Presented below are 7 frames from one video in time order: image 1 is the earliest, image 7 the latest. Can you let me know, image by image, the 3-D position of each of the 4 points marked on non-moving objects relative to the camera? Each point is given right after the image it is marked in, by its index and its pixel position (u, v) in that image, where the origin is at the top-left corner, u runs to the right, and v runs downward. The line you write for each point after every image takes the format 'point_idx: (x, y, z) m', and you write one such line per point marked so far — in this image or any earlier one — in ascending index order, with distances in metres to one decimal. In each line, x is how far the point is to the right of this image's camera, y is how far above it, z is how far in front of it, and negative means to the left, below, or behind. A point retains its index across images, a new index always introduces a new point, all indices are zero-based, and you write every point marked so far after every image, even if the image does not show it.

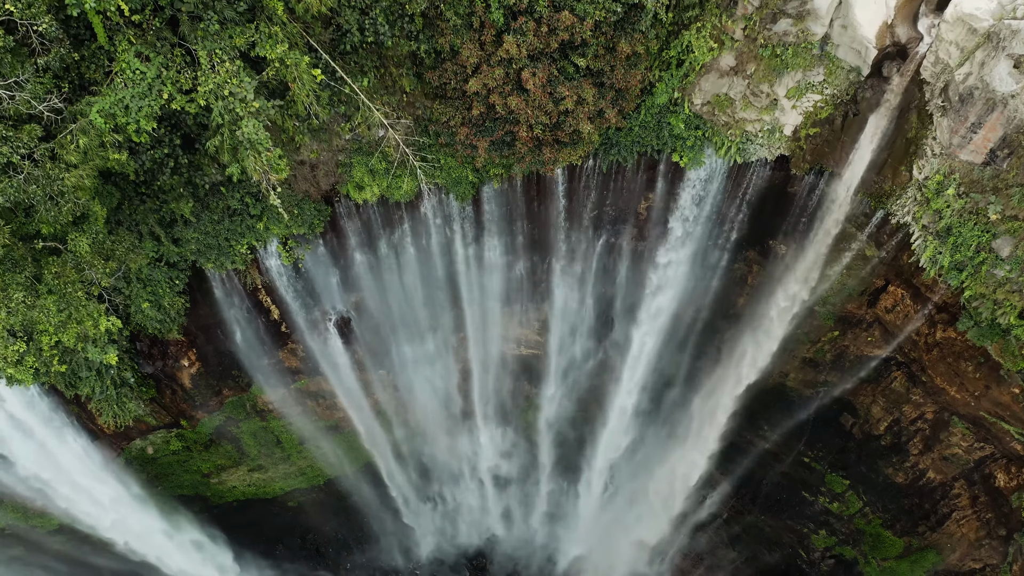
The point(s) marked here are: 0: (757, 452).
0: (+6.0, -4.2, +13.7) m
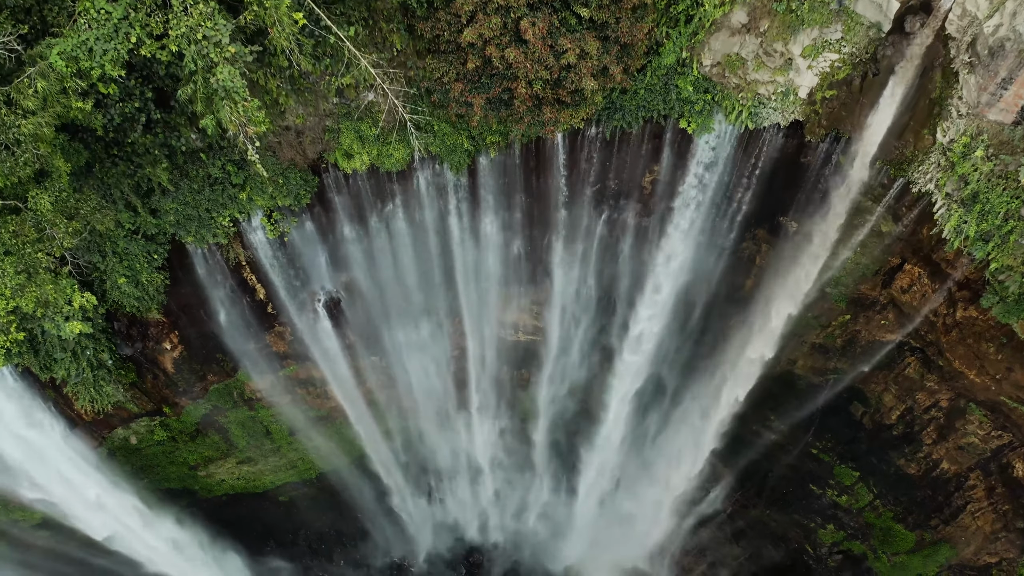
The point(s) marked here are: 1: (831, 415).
0: (+6.0, -3.9, +13.2) m
1: (+6.9, -2.9, +12.0) m
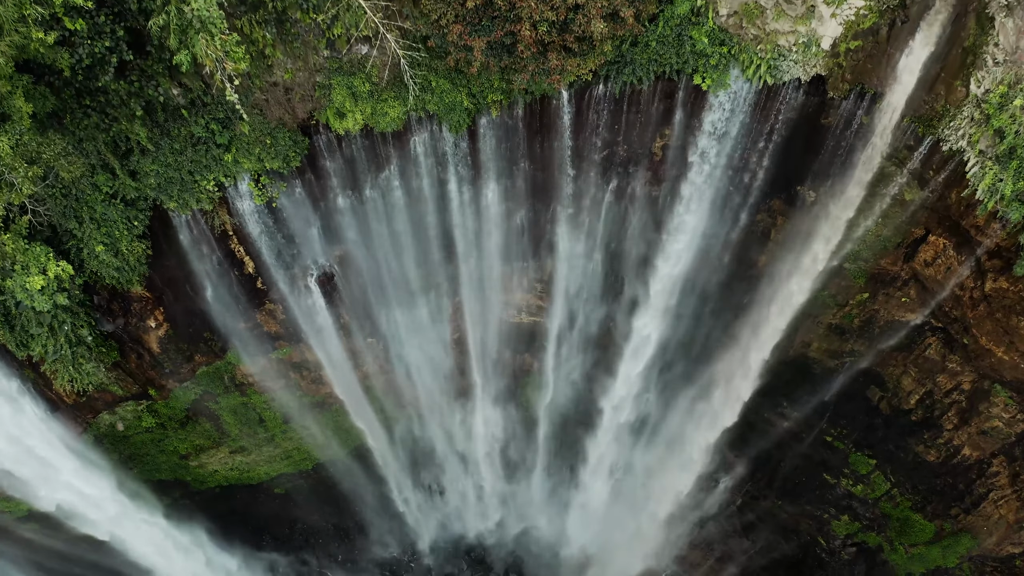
0: (+6.0, -3.4, +12.6) m
1: (+6.9, -2.4, +11.4) m
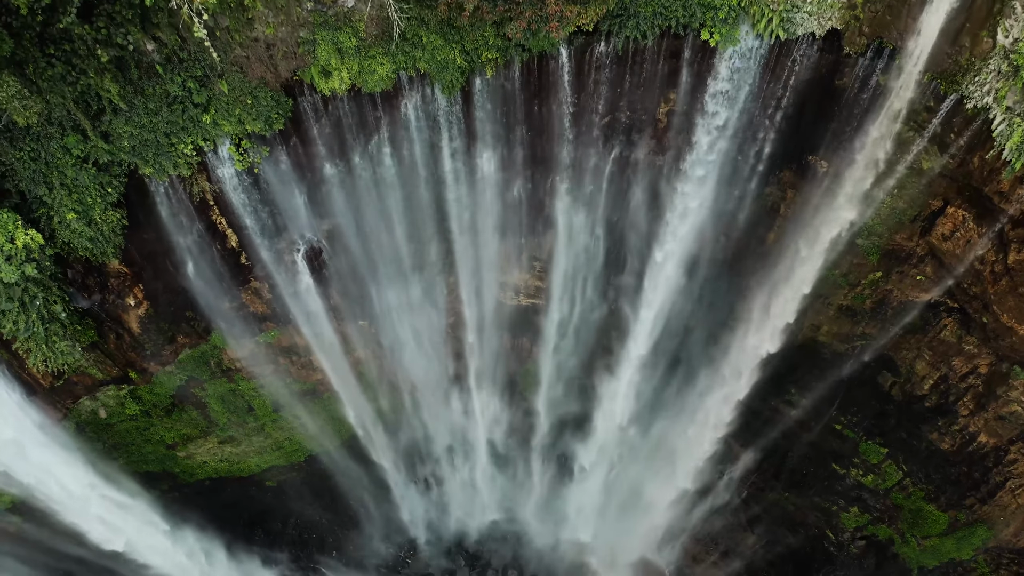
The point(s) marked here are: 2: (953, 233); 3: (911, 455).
0: (+6.0, -2.9, +12.1) m
1: (+6.9, -1.9, +10.9) m
2: (+6.8, +0.9, +8.6) m
3: (+7.8, -3.3, +10.8) m
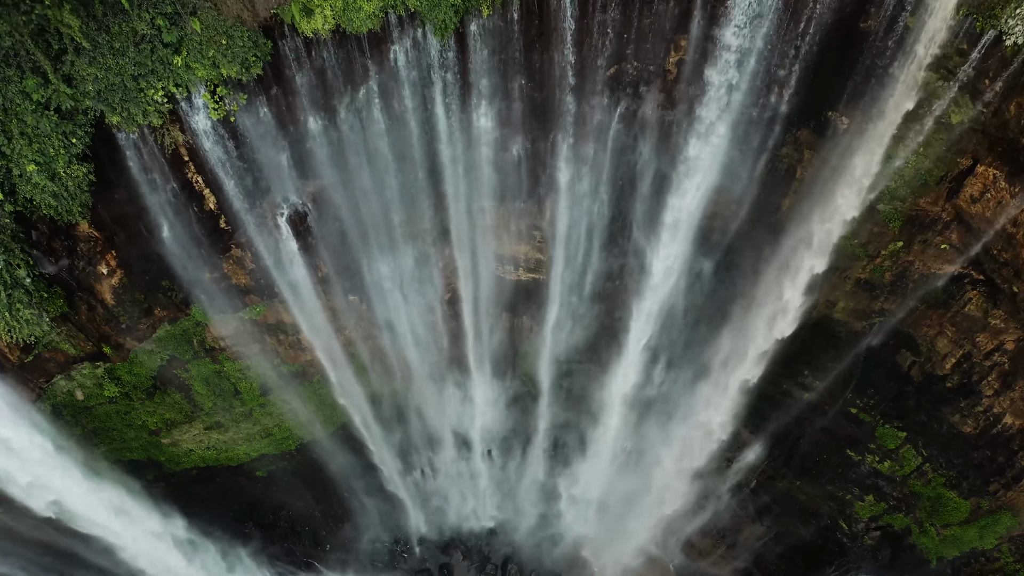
0: (+6.0, -2.4, +11.5) m
1: (+6.8, -1.4, +10.3) m
2: (+6.8, +1.4, +7.9) m
3: (+7.8, -2.7, +10.2) m
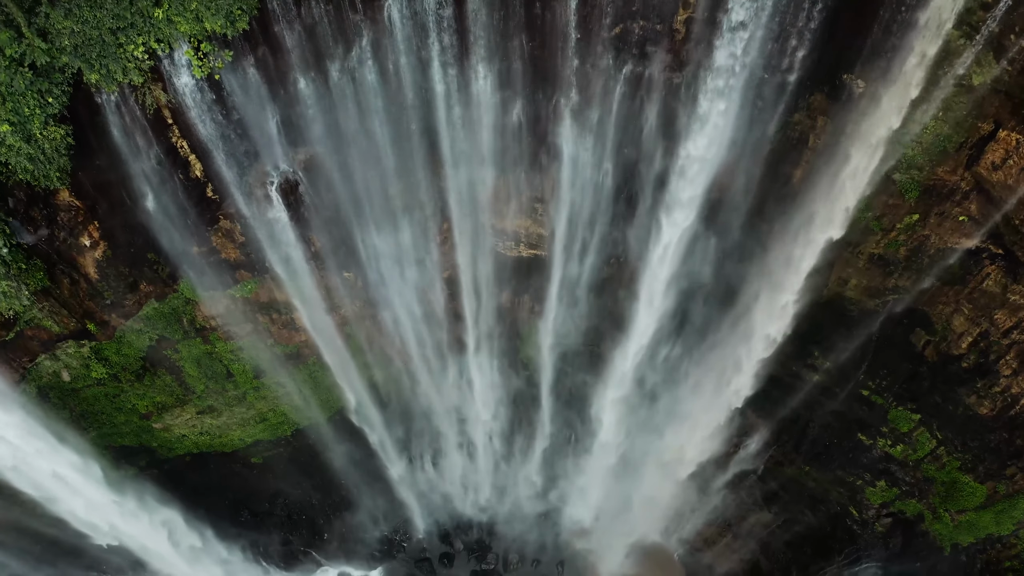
0: (+6.0, -1.9, +11.1) m
1: (+6.9, -0.9, +9.9) m
2: (+6.8, +1.9, +7.5) m
3: (+7.8, -2.2, +9.8) m
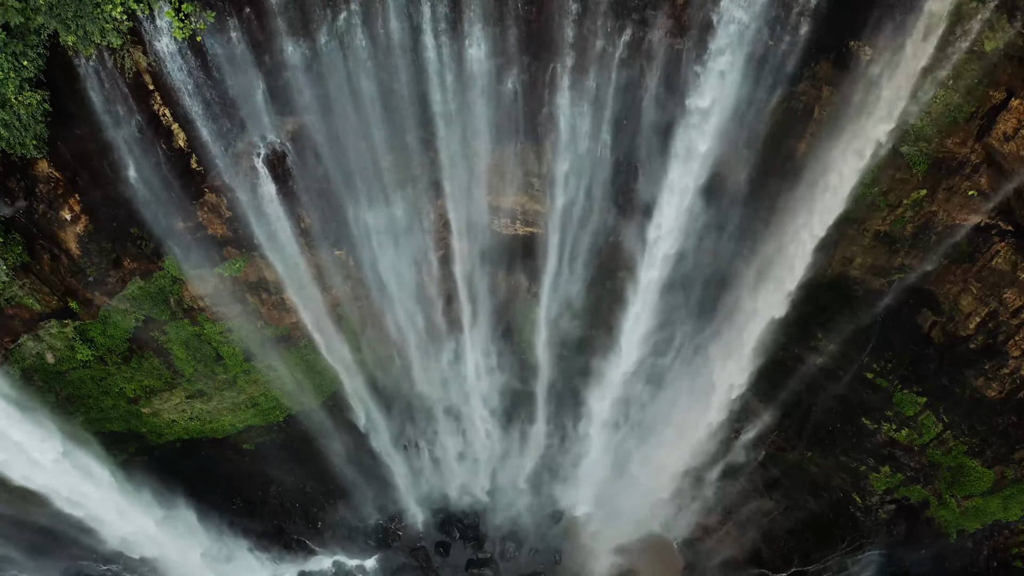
0: (+5.9, -1.5, +10.8) m
1: (+6.8, -0.5, +9.6) m
2: (+6.7, +2.3, +7.2) m
3: (+7.8, -1.8, +9.5) m
